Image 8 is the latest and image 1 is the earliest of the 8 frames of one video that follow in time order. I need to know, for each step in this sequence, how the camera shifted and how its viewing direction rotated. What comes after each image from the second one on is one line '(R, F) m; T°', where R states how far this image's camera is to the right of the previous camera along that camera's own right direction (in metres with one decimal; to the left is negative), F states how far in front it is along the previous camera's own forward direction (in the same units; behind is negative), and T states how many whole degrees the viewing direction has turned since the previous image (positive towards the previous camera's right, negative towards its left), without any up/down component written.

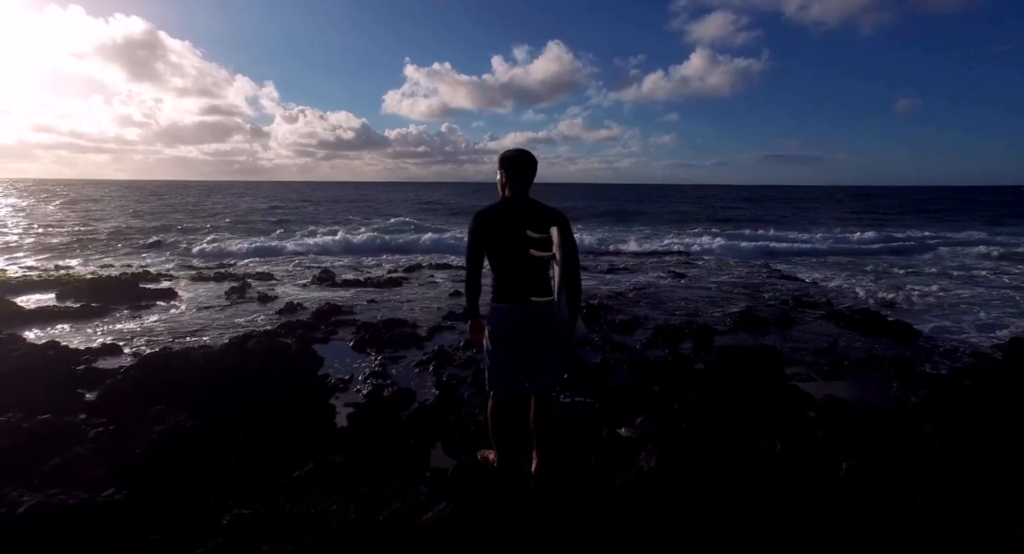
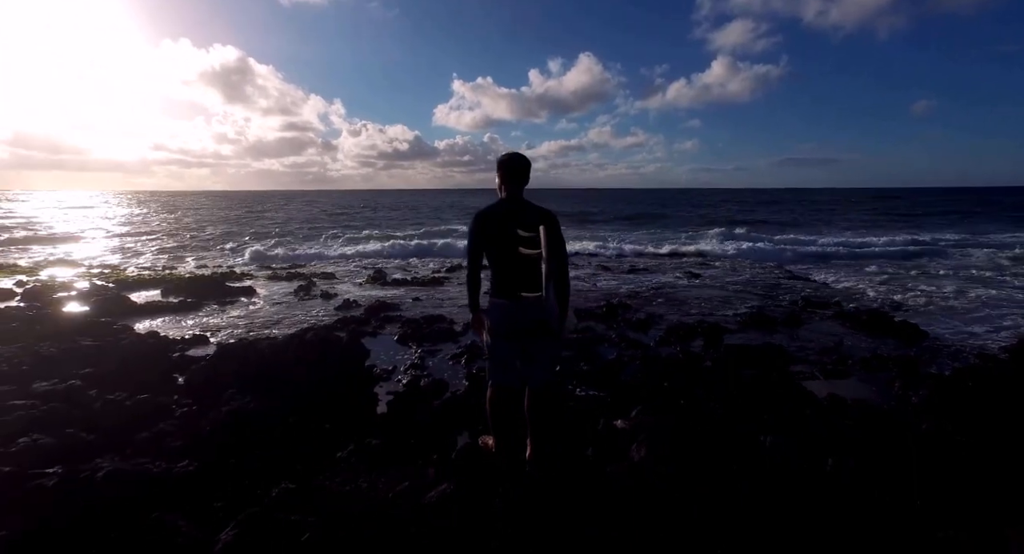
(+0.9, -0.6) m; -7°
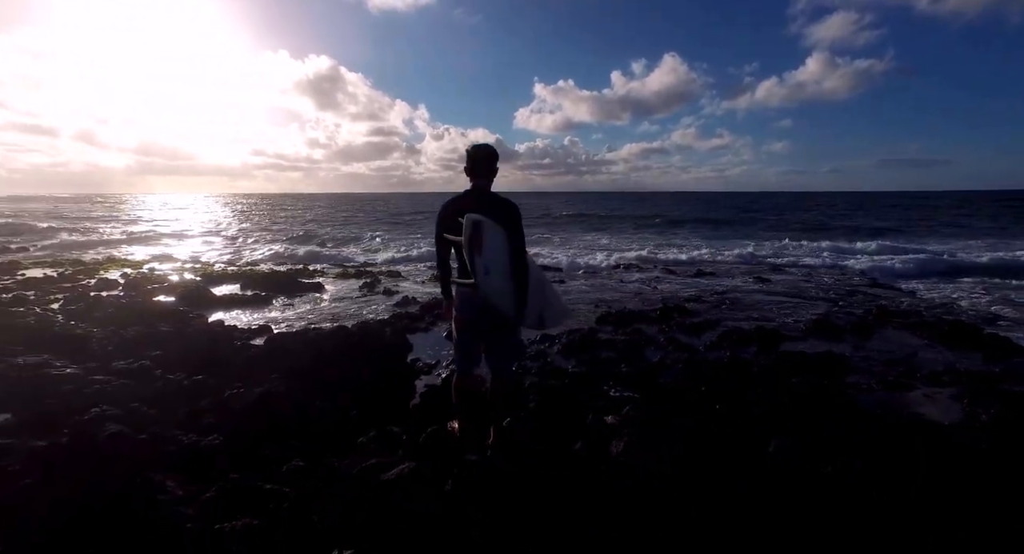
(+0.5, 0.0) m; -8°
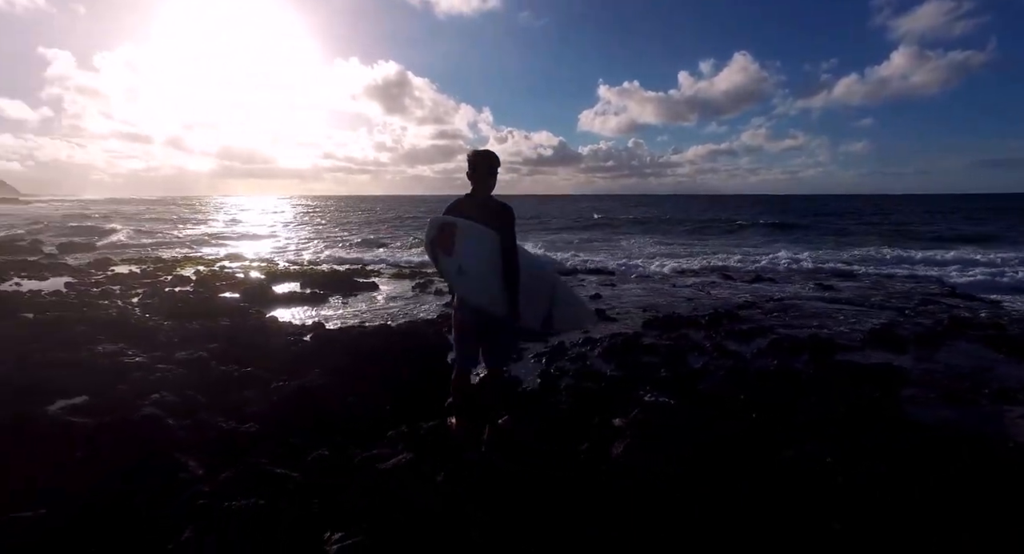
(+0.3, 0.0) m; -6°
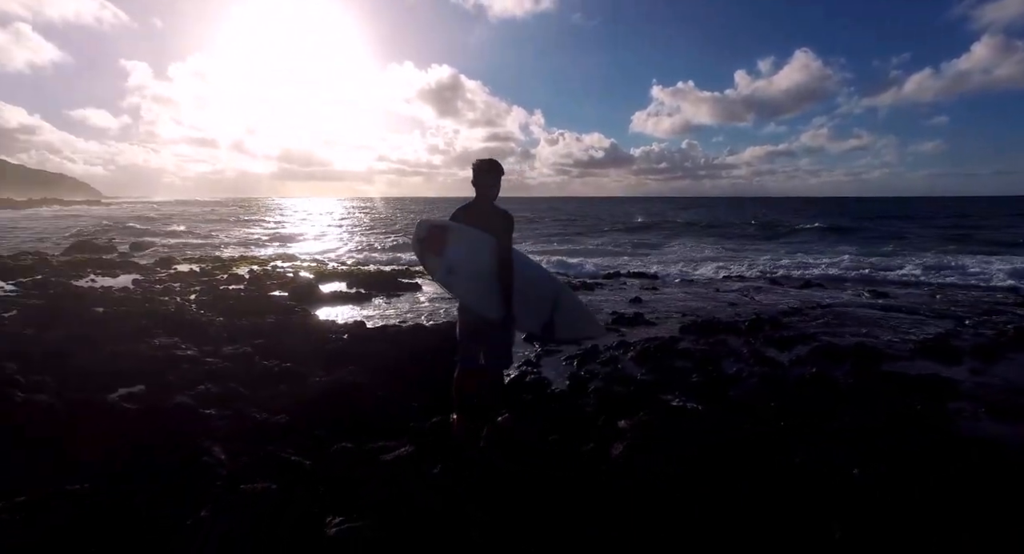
(+0.2, -0.1) m; -5°
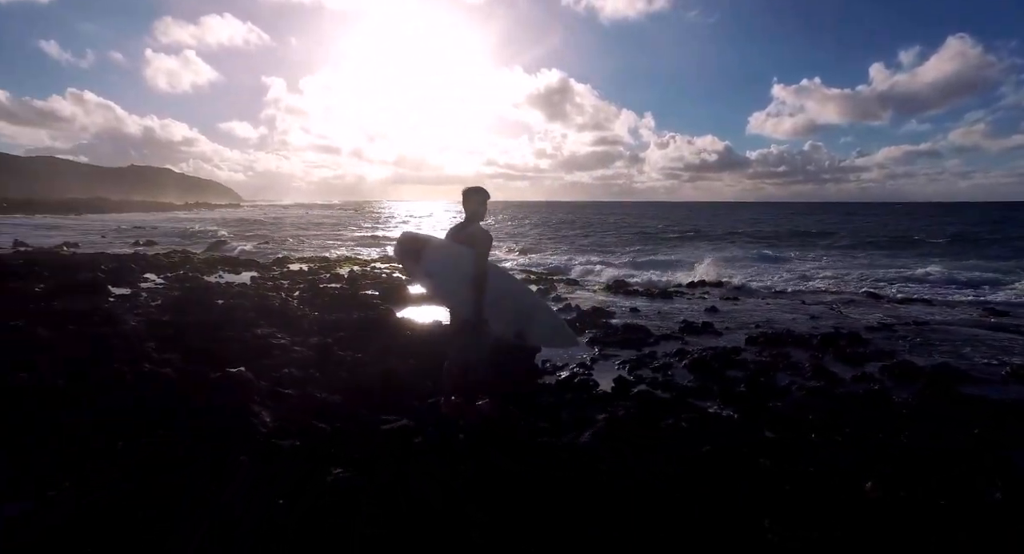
(+0.7, -0.5) m; -10°
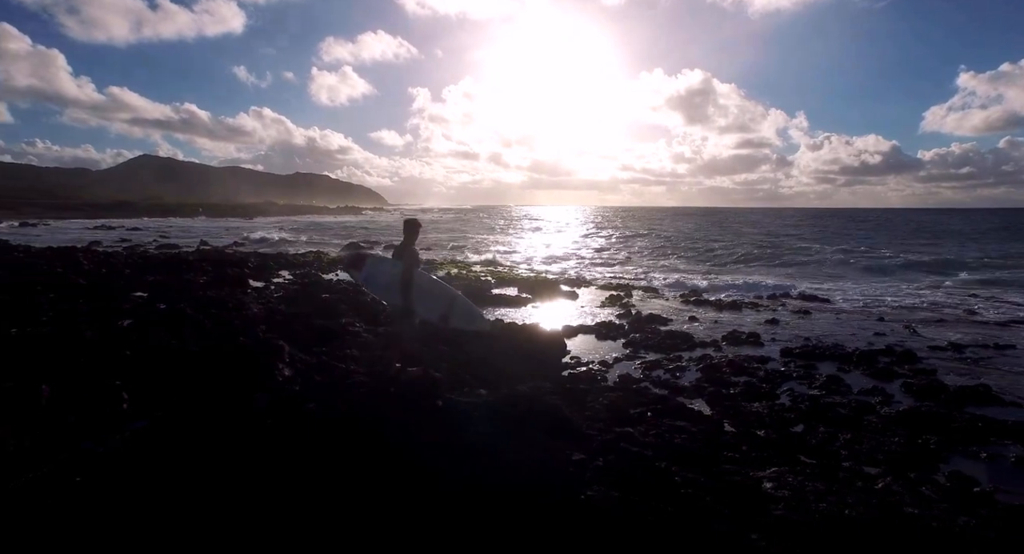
(+1.8, -1.2) m; -13°
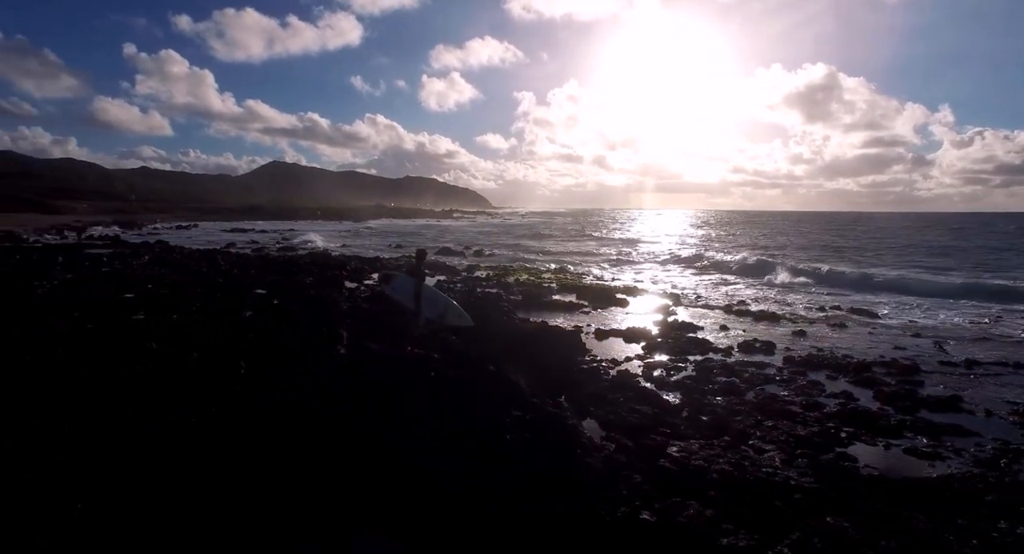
(+1.6, -2.0) m; -10°
